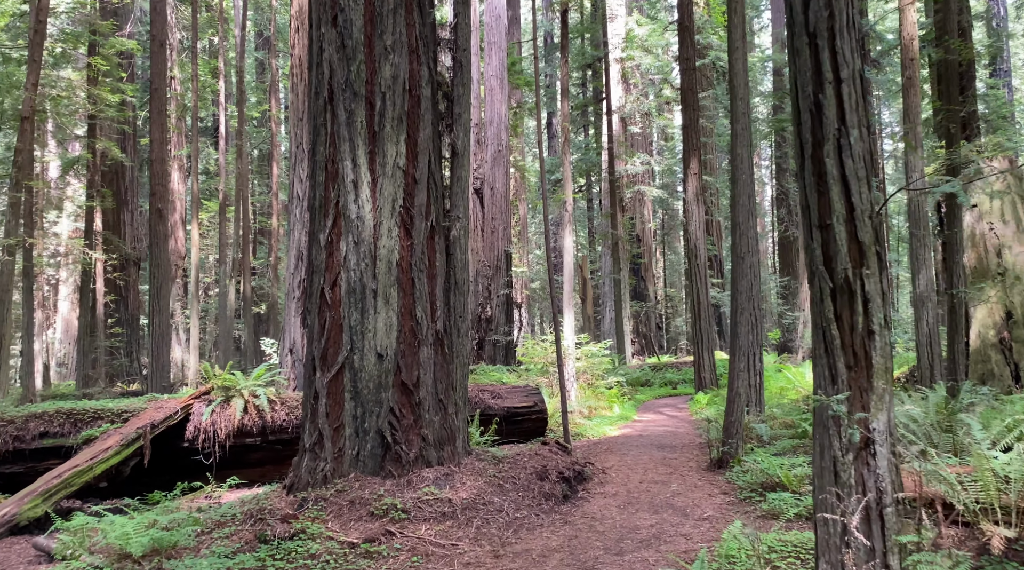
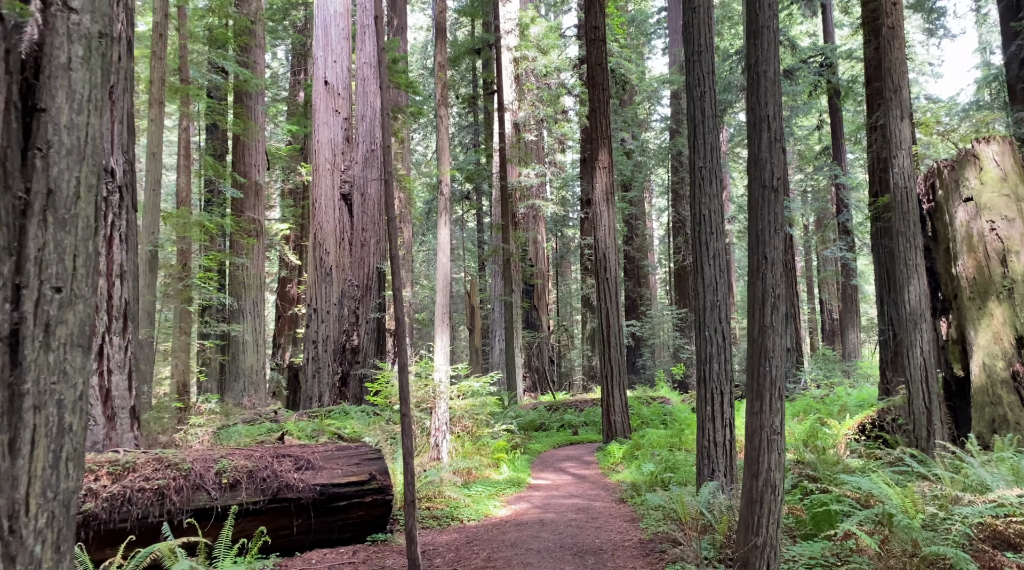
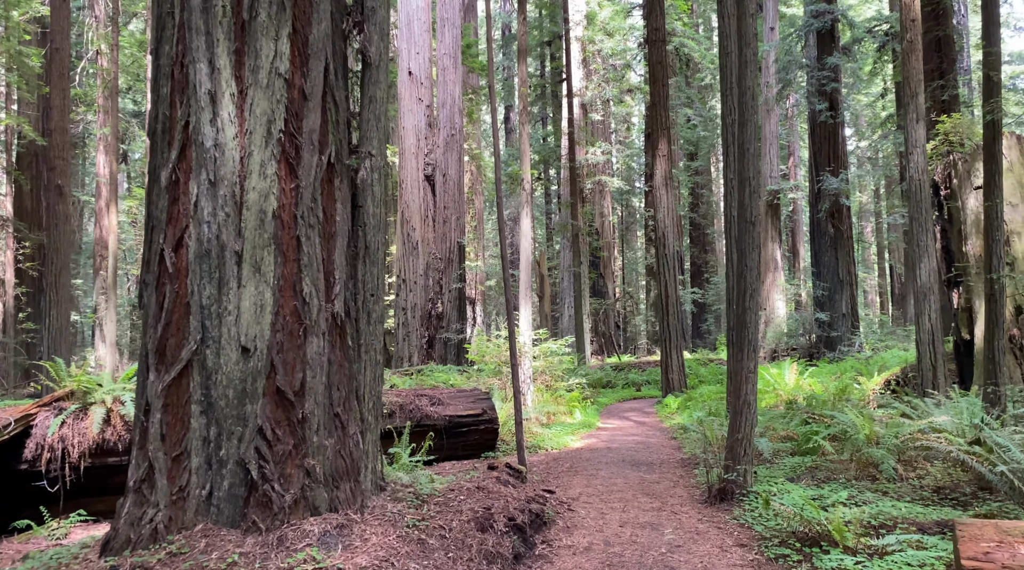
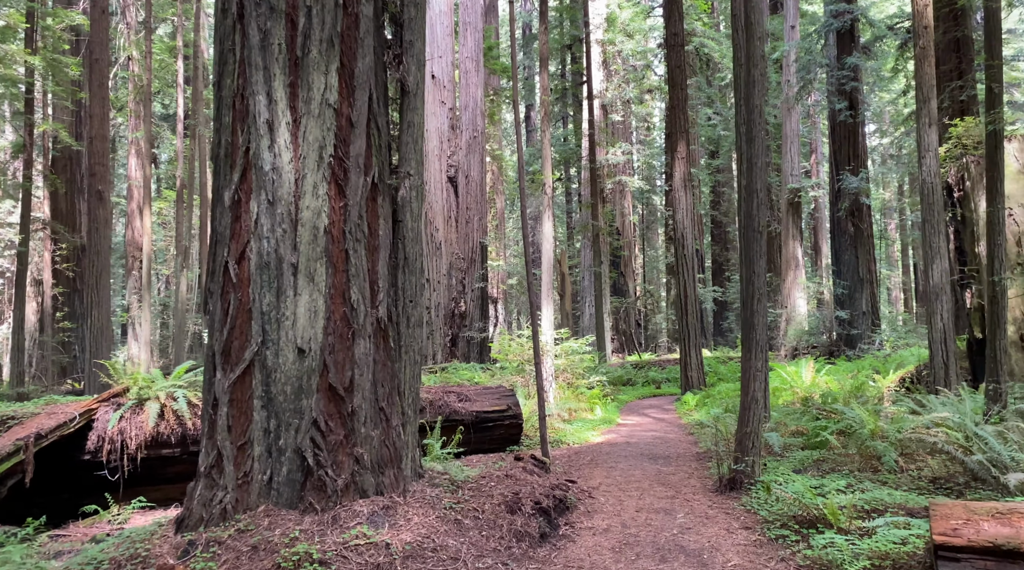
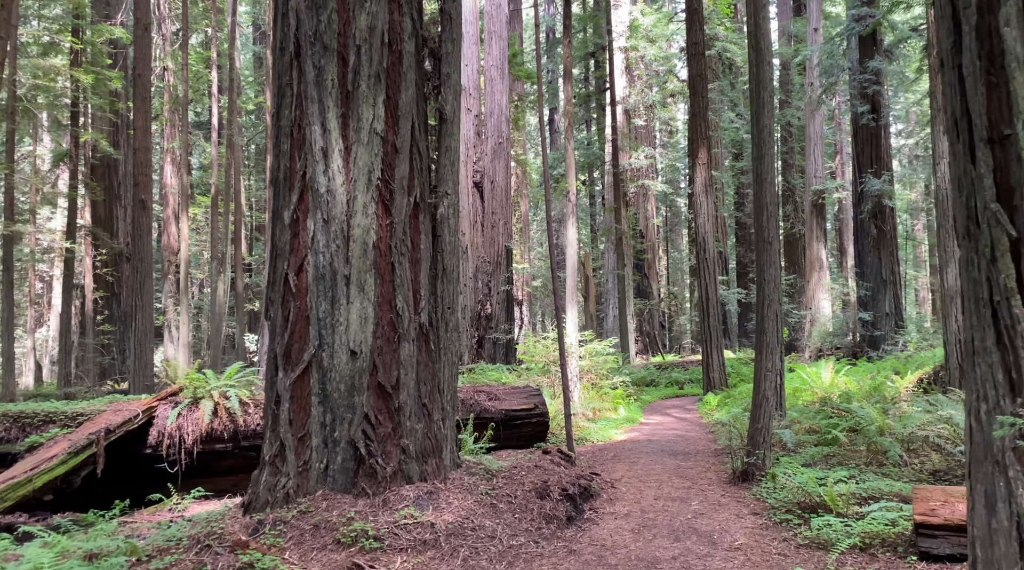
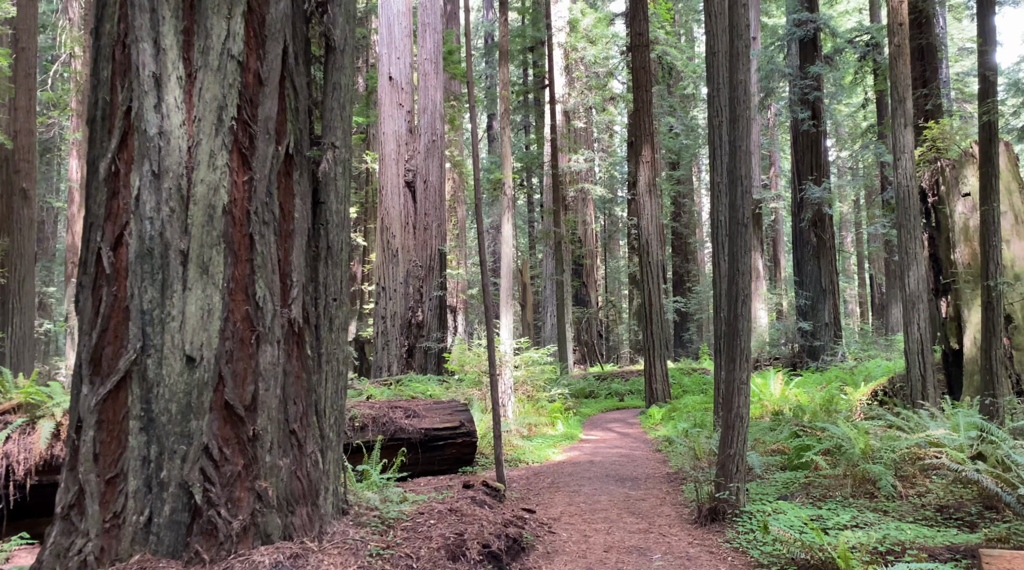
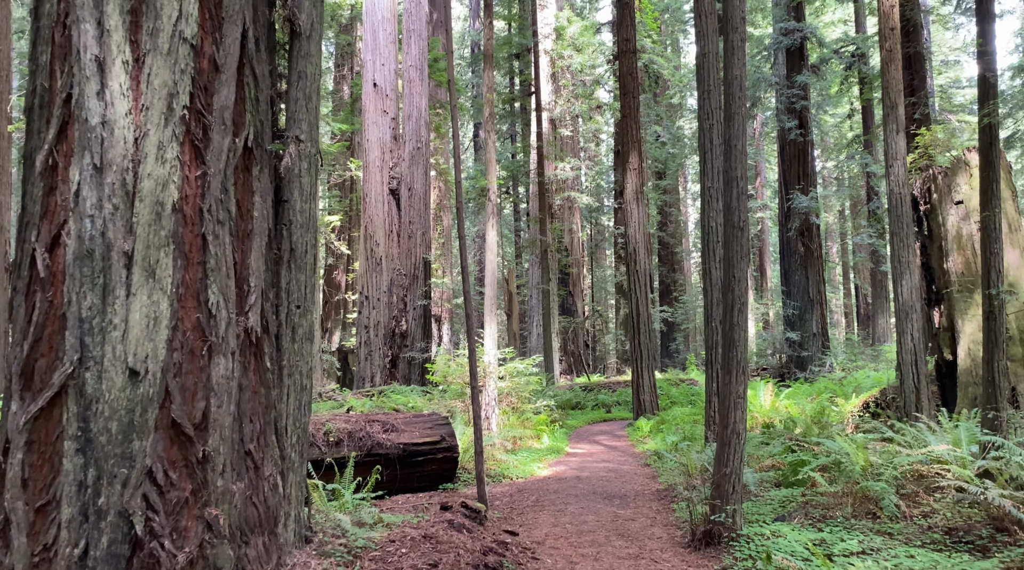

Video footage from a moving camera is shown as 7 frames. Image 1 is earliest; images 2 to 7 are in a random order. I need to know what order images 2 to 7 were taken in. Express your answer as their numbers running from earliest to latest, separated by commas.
5, 4, 3, 6, 7, 2
